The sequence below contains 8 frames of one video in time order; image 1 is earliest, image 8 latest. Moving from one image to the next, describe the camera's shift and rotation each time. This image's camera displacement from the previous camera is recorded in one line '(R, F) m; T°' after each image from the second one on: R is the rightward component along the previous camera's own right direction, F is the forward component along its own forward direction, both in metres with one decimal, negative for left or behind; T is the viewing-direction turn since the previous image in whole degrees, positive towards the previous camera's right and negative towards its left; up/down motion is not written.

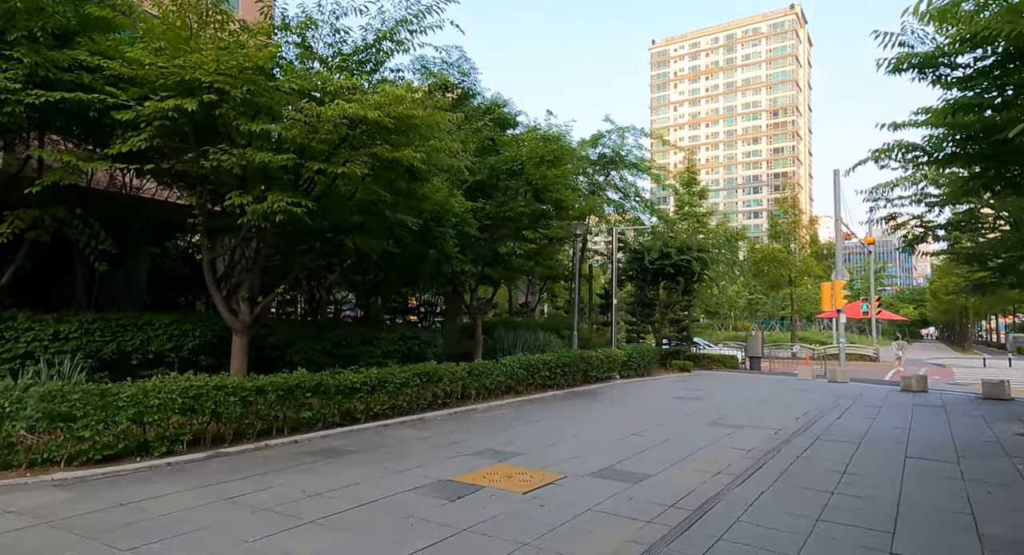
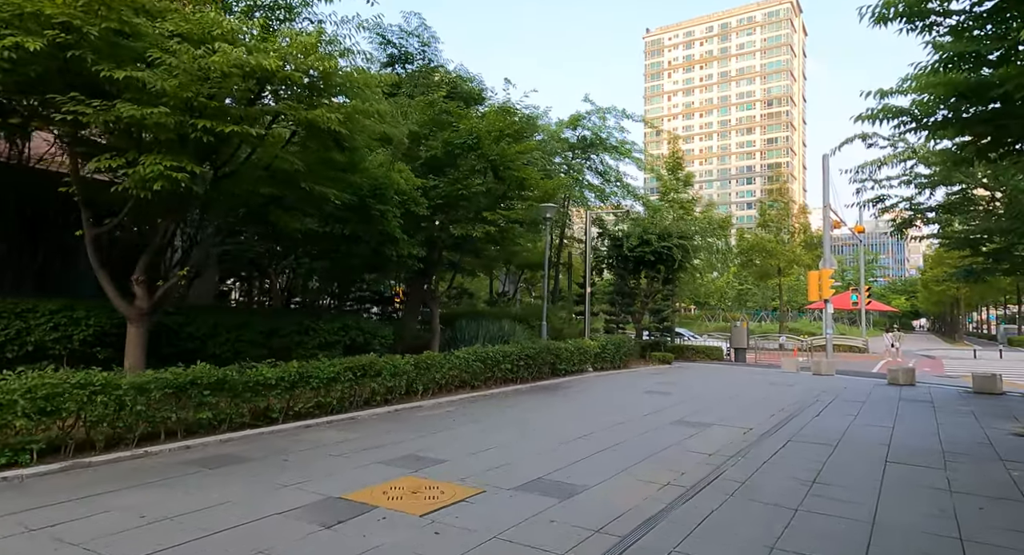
(+0.9, +1.3) m; 0°
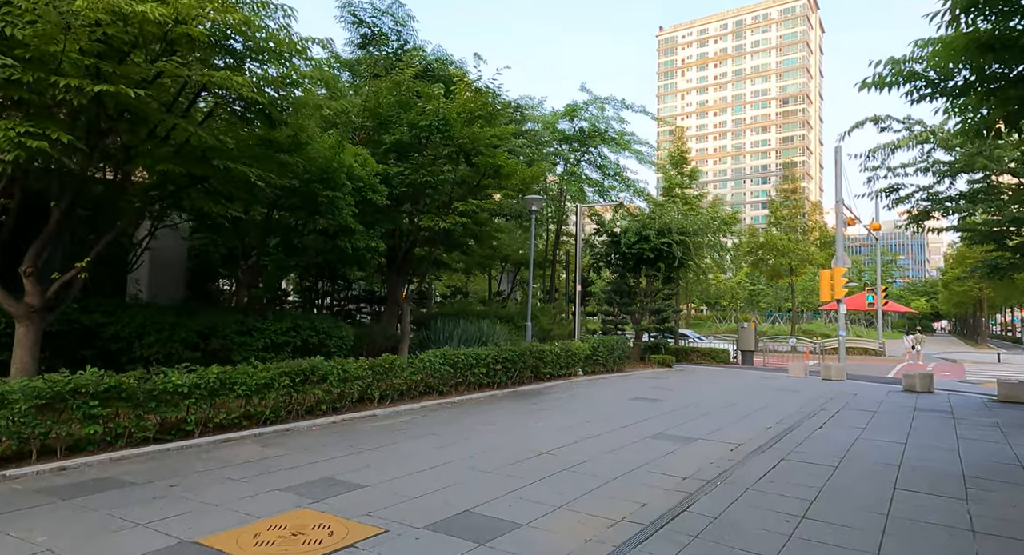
(+0.9, +1.3) m; -1°
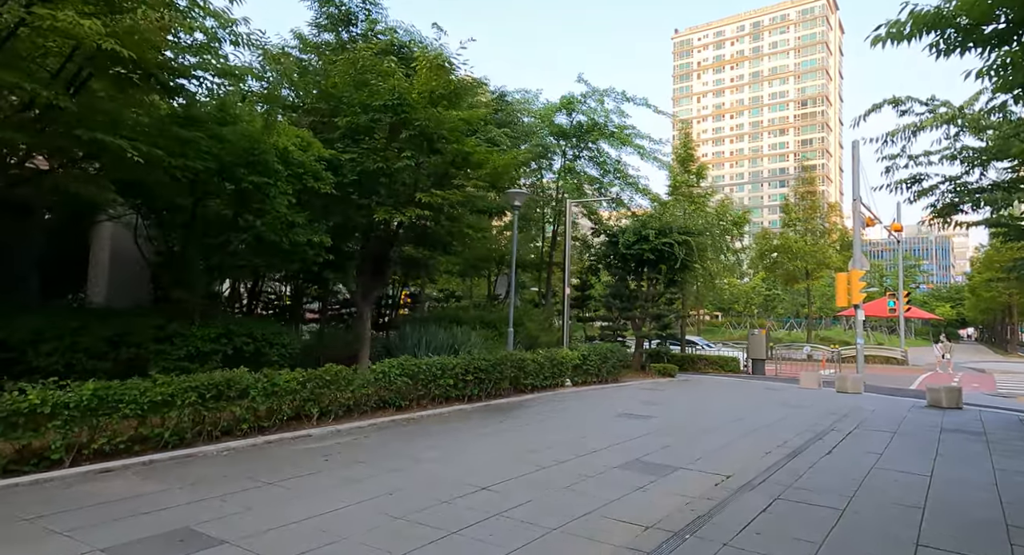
(+0.9, +1.6) m; -1°
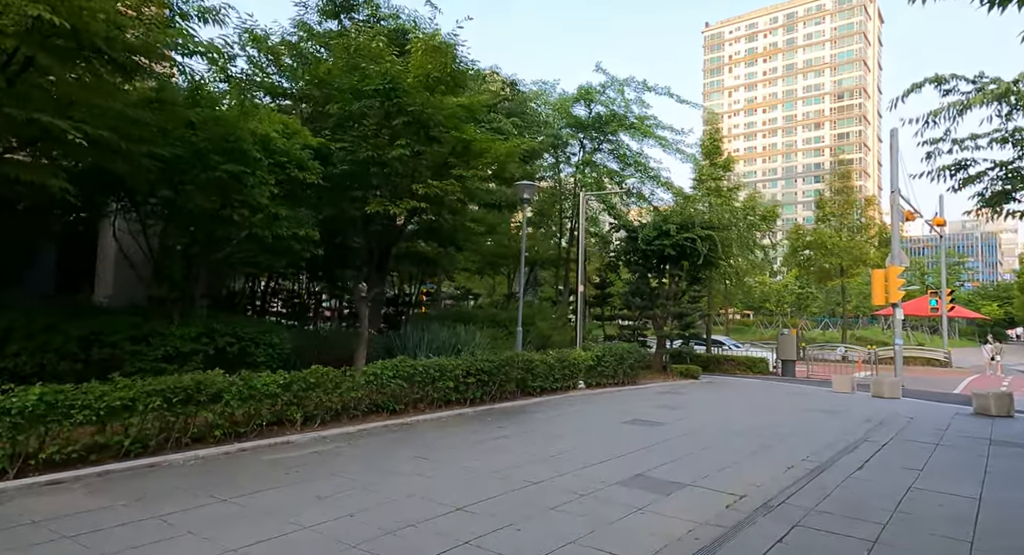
(+0.5, +0.8) m; -3°
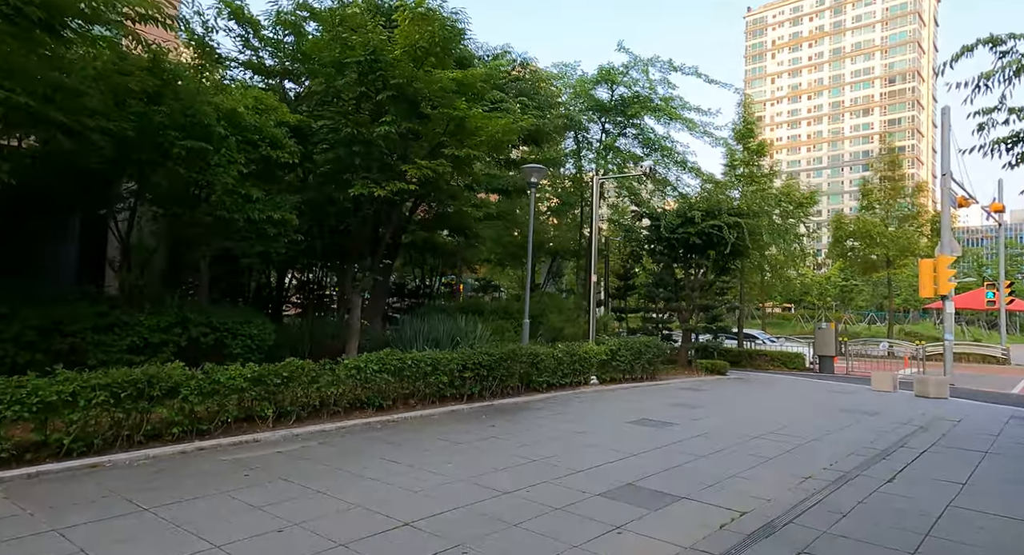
(+0.7, +0.9) m; -3°
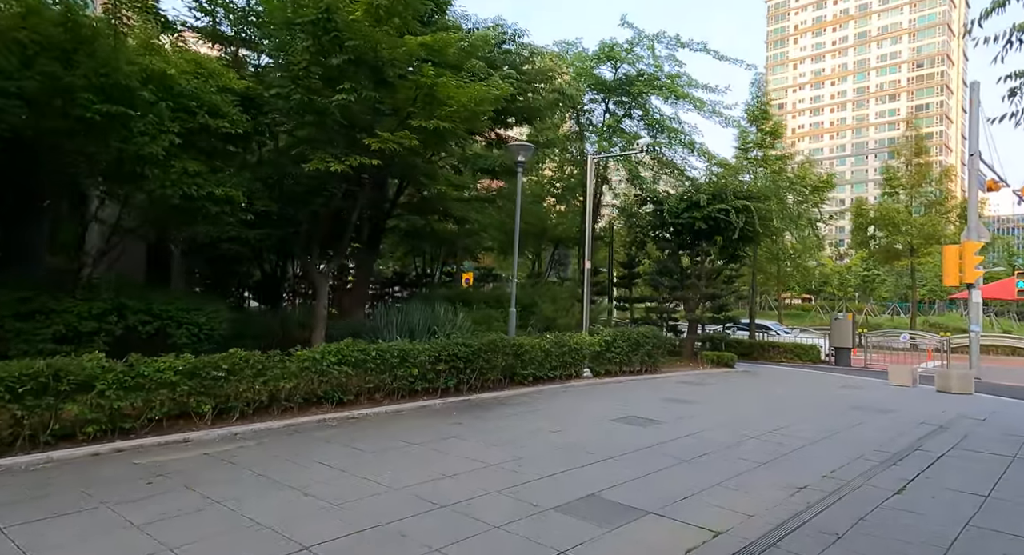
(+0.7, +1.0) m; -2°
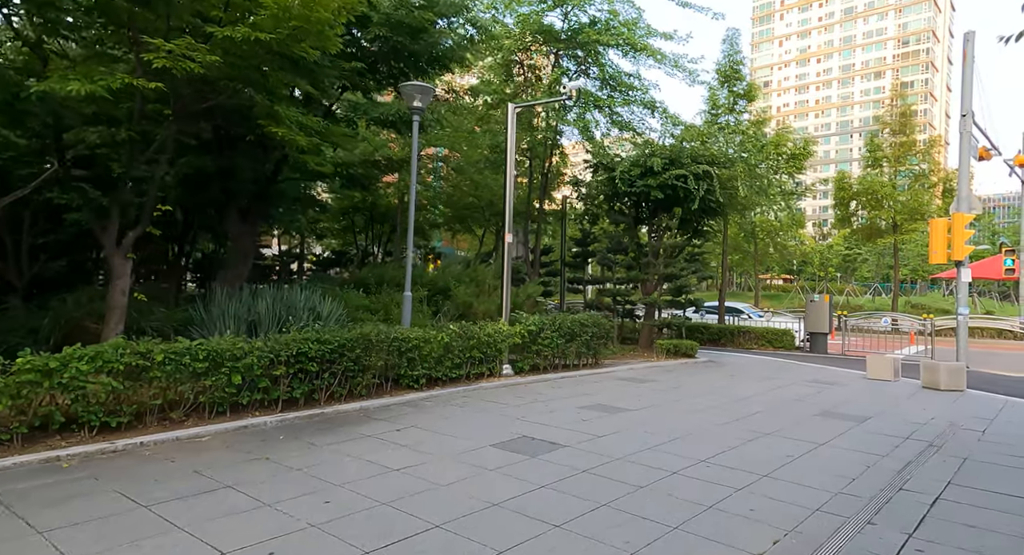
(+1.6, +2.8) m; +1°
